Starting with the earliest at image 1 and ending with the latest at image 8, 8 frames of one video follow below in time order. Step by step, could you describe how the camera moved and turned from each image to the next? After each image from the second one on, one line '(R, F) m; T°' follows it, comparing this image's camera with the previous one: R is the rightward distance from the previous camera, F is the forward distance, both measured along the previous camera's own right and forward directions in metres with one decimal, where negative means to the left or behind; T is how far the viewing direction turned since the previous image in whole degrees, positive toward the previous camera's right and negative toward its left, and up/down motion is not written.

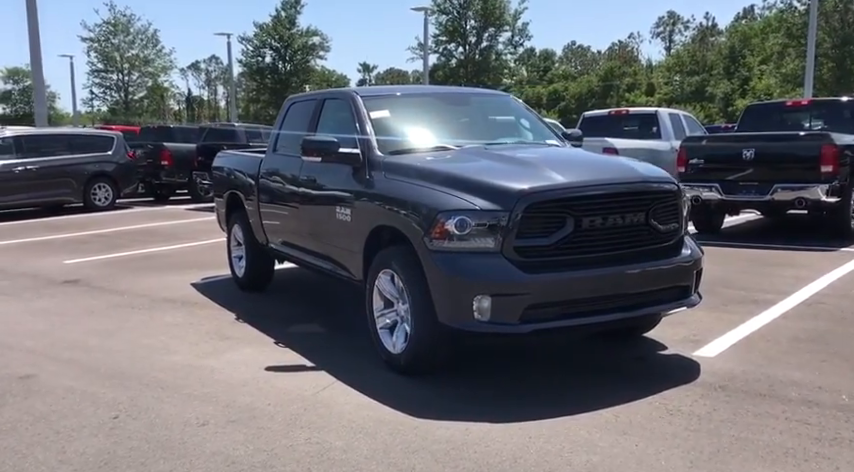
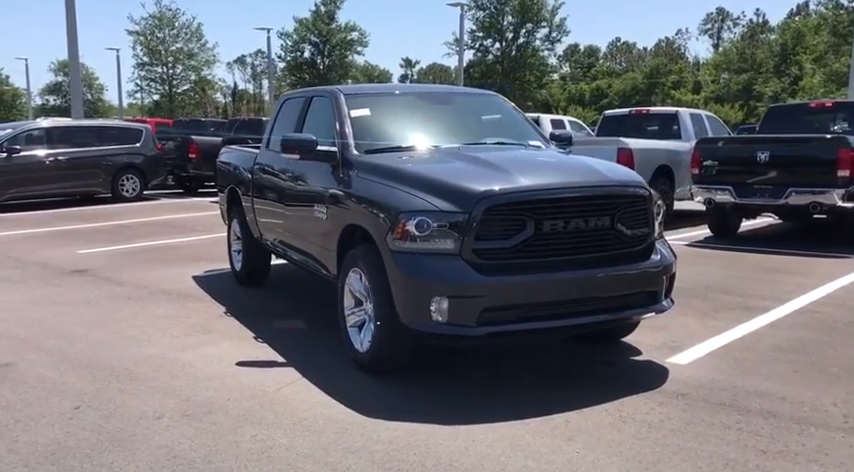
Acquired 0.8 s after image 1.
(+0.5, 0.0) m; -3°
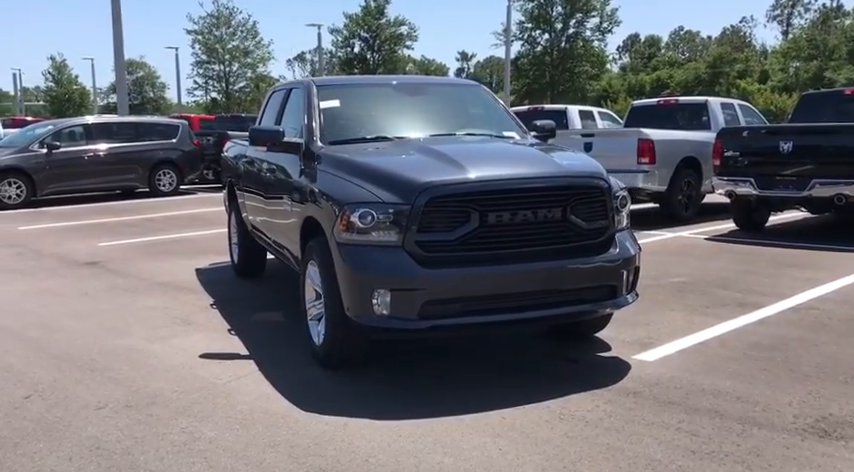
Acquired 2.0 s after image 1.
(+0.7, +0.1) m; -4°
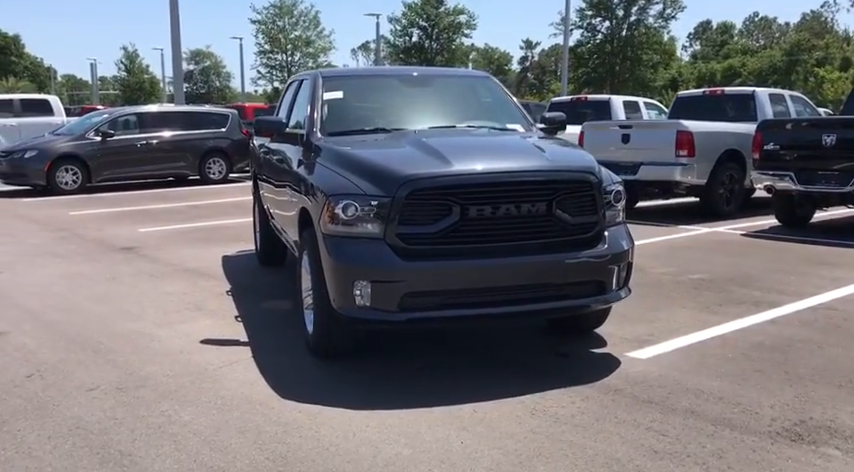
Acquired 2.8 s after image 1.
(+0.5, 0.0) m; -5°
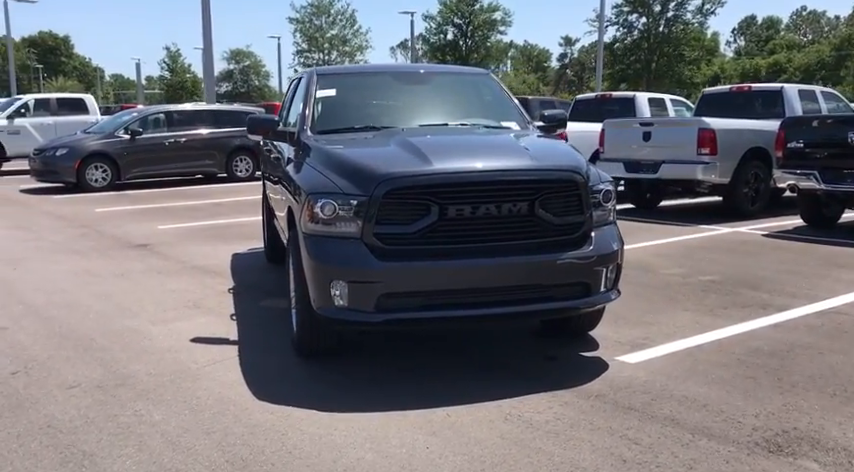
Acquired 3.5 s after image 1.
(+0.3, +0.1) m; -3°
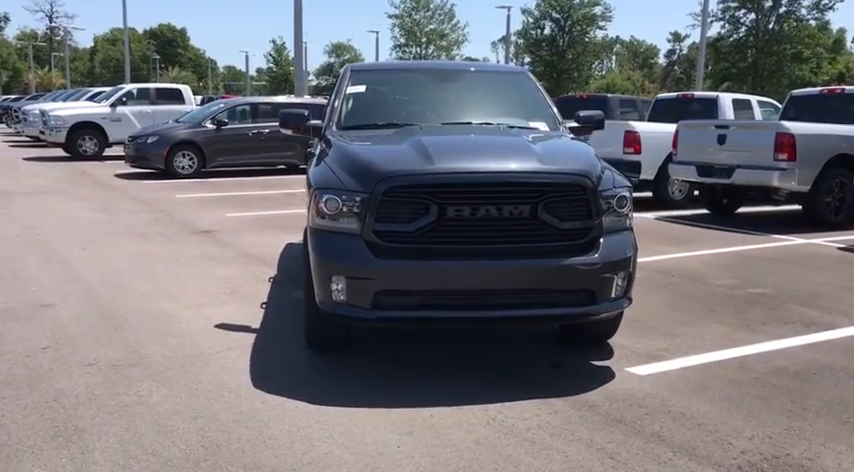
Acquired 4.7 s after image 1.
(+0.5, 0.0) m; -7°
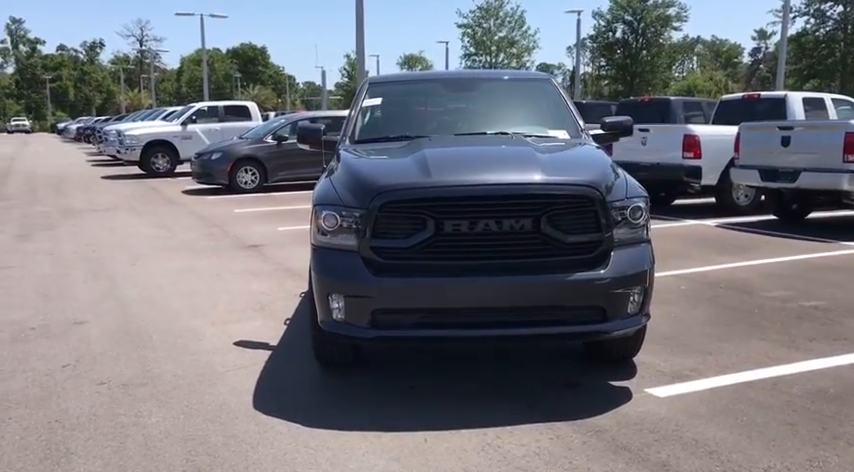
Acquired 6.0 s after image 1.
(+0.4, +0.2) m; -6°
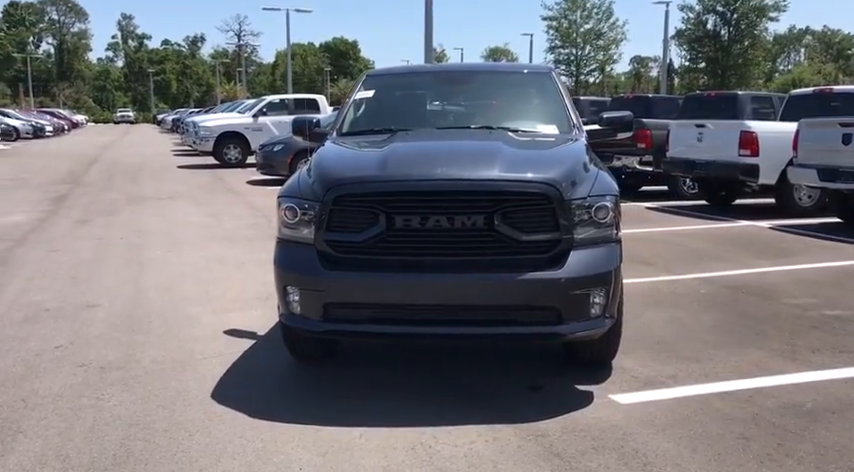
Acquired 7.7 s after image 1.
(+0.7, +0.1) m; -6°
